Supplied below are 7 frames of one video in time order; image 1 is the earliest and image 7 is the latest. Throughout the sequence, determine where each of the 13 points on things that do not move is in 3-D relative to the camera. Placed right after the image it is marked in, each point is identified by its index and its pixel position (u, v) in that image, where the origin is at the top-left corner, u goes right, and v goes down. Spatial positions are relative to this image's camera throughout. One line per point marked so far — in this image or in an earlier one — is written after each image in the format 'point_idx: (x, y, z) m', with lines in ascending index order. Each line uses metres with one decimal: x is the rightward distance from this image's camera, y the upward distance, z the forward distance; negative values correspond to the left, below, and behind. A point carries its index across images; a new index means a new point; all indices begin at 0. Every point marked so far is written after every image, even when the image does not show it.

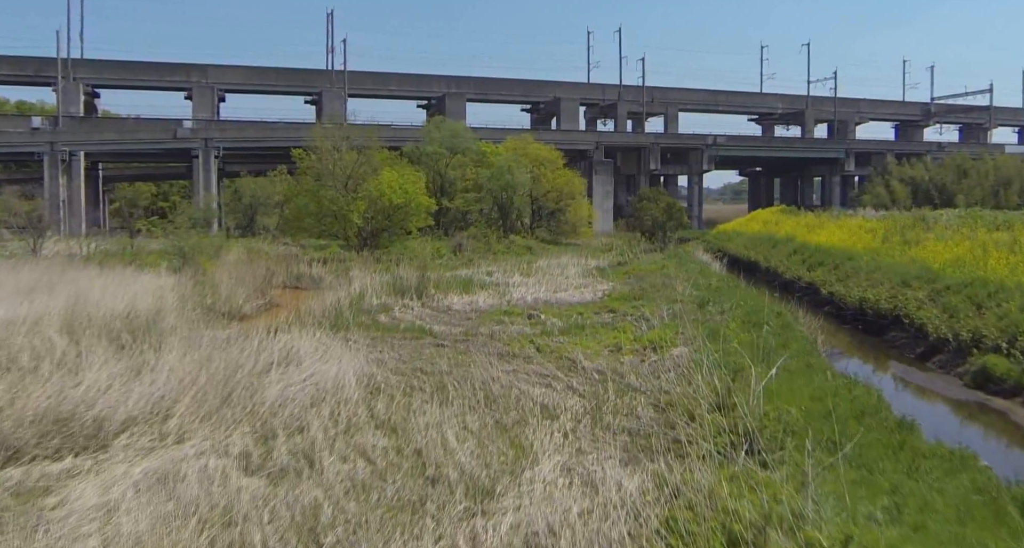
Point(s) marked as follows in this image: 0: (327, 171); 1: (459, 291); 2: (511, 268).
0: (-5.1, +2.8, +19.6) m
1: (-1.0, -0.4, +14.6) m
2: (0.0, -0.1, +20.0) m
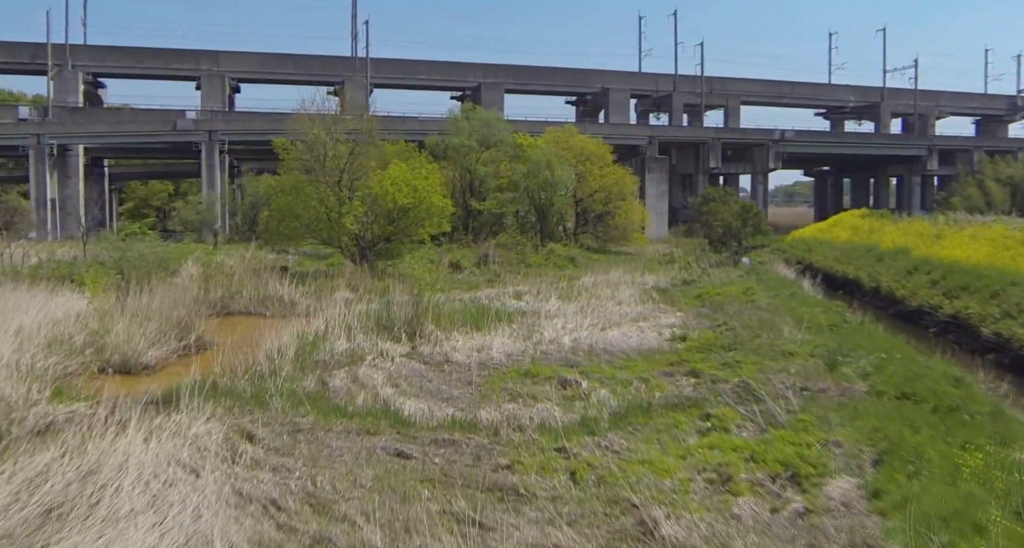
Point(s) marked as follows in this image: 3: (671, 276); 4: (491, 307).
0: (-4.3, +2.4, +15.8) m
1: (-0.6, -0.8, +10.5) m
2: (+0.8, -0.5, +15.8) m
3: (+4.3, -0.1, +20.1) m
4: (-0.4, -0.7, +12.6) m
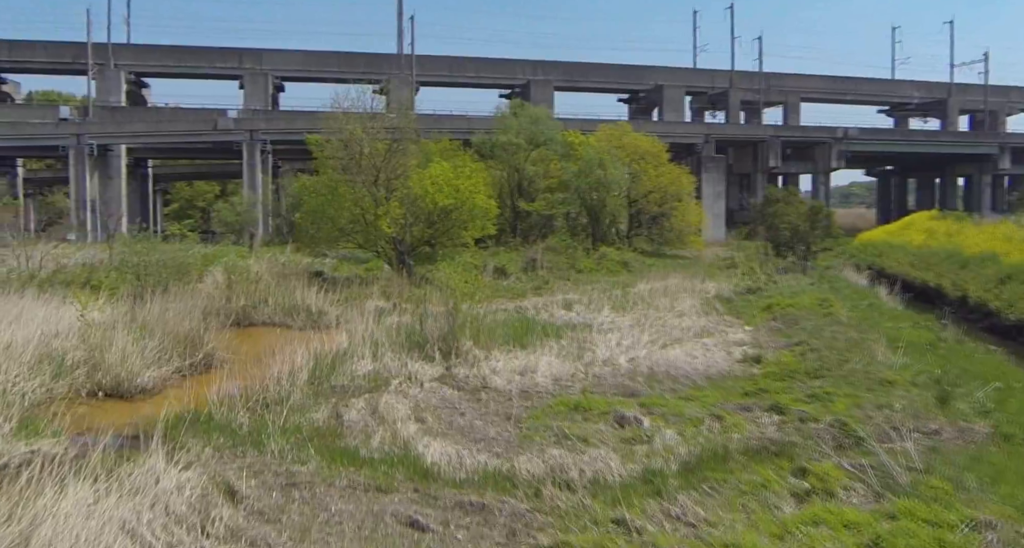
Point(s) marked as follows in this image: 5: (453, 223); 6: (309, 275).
0: (-3.3, +2.3, +14.9) m
1: (0.0, -0.9, +9.4) m
2: (+1.8, -0.6, +14.6) m
3: (+5.6, -0.2, +18.6) m
4: (+0.3, -0.8, +11.5) m
5: (-1.2, +1.0, +15.2) m
6: (-3.9, -0.1, +13.9) m
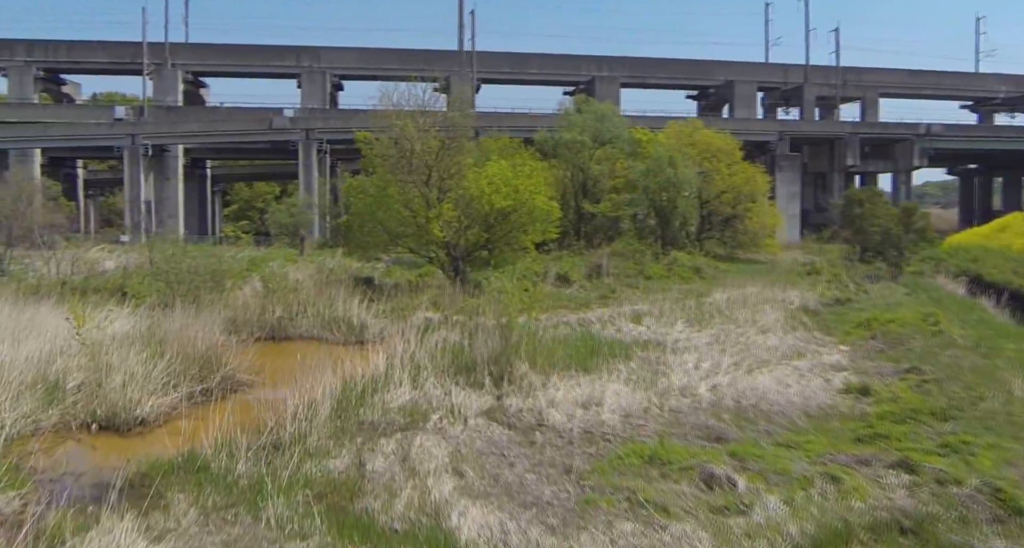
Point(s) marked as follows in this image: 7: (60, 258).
0: (-2.1, +2.2, +14.0) m
1: (+0.7, -1.1, +8.2) m
2: (+2.9, -0.8, +13.2) m
3: (+7.0, -0.4, +16.9) m
4: (+1.2, -0.9, +10.2) m
5: (0.0, +0.9, +14.1) m
6: (-2.8, -0.2, +13.0) m
7: (-6.8, +0.3, +11.0) m
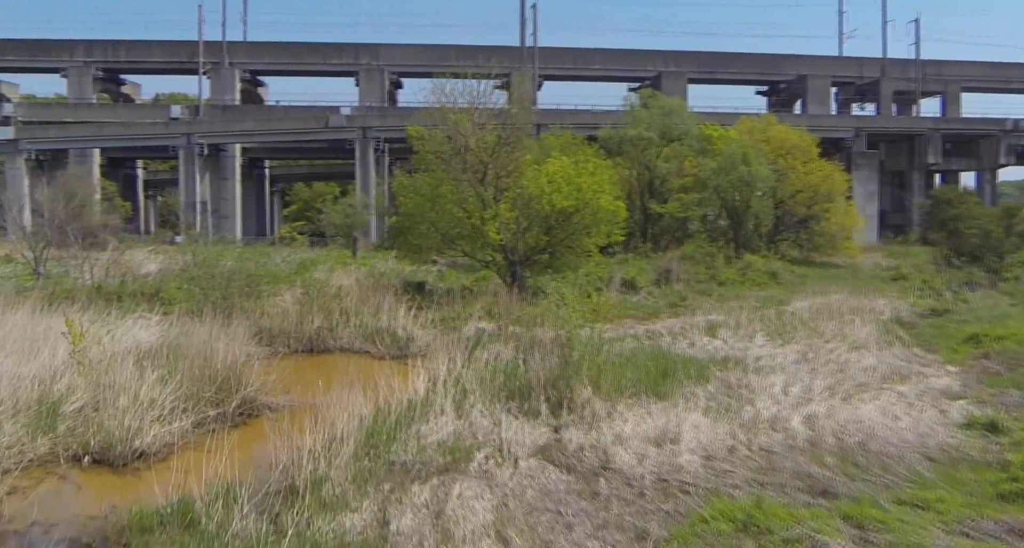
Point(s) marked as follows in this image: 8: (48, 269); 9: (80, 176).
0: (-1.0, +2.1, +13.1) m
1: (+1.3, -1.2, +7.1) m
2: (+3.9, -0.9, +11.9) m
3: (+8.3, -0.6, +15.3) m
4: (+2.0, -1.1, +9.1) m
5: (+1.1, +0.8, +13.0) m
6: (-1.8, -0.3, +12.2) m
7: (-5.9, +0.2, +10.5) m
8: (-6.4, +0.1, +10.0) m
9: (-9.4, +2.1, +15.9) m
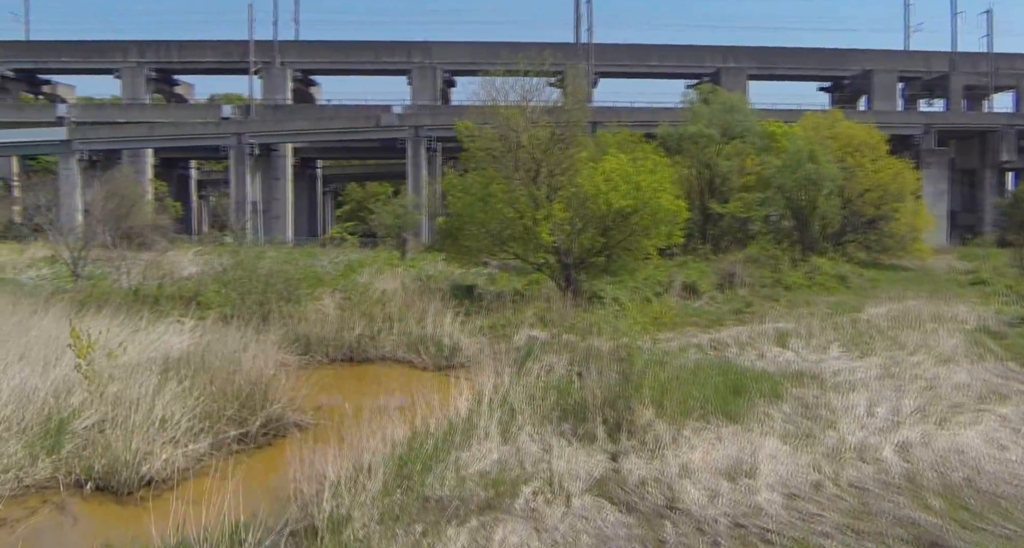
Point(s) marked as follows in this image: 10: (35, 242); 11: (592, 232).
0: (-0.1, +2.0, +12.5) m
1: (+1.8, -1.2, +6.4) m
2: (+4.7, -1.0, +11.0) m
3: (+9.4, -0.7, +14.0) m
4: (+2.6, -1.1, +8.3) m
5: (+2.0, +0.7, +12.3) m
6: (-0.9, -0.3, +11.7) m
7: (-5.2, +0.2, +10.3) m
8: (-5.7, 0.0, +9.8) m
9: (-8.2, +2.1, +15.9) m
10: (-7.3, +0.5, +11.2) m
11: (+1.3, +0.7, +12.4) m
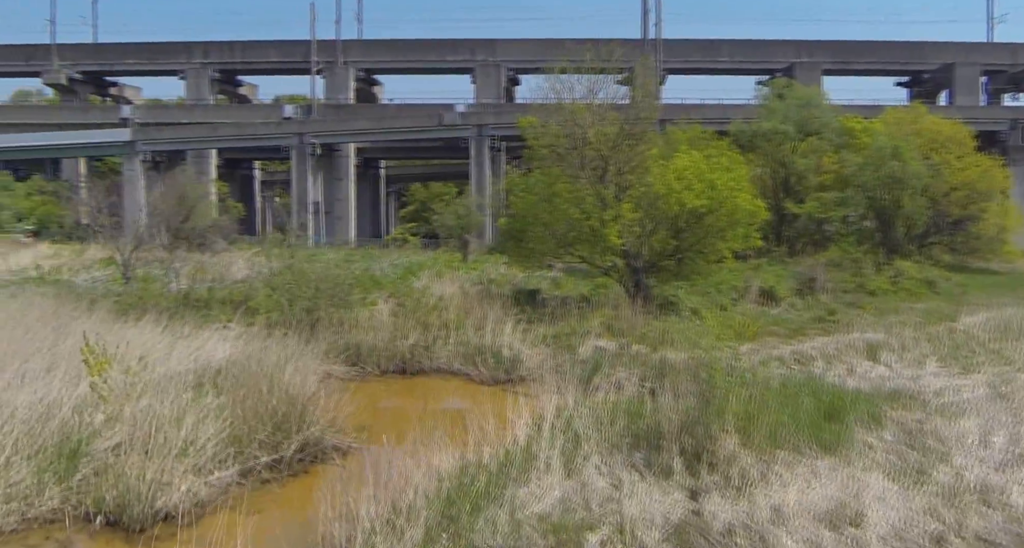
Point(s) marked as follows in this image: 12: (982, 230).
0: (+1.0, +2.0, +11.8) m
1: (+2.3, -1.3, +5.6) m
2: (+5.6, -1.1, +9.9) m
3: (+10.5, -0.8, +12.5) m
4: (+3.2, -1.2, +7.4) m
5: (+3.0, +0.7, +11.4) m
6: (+0.1, -0.4, +11.1) m
7: (-4.3, +0.2, +10.1) m
8: (-4.8, 0.0, +9.6) m
9: (-6.8, +2.1, +15.9) m
10: (-6.3, +0.5, +11.2) m
11: (+2.4, +0.6, +11.6) m
12: (+12.9, +1.2, +19.2) m
